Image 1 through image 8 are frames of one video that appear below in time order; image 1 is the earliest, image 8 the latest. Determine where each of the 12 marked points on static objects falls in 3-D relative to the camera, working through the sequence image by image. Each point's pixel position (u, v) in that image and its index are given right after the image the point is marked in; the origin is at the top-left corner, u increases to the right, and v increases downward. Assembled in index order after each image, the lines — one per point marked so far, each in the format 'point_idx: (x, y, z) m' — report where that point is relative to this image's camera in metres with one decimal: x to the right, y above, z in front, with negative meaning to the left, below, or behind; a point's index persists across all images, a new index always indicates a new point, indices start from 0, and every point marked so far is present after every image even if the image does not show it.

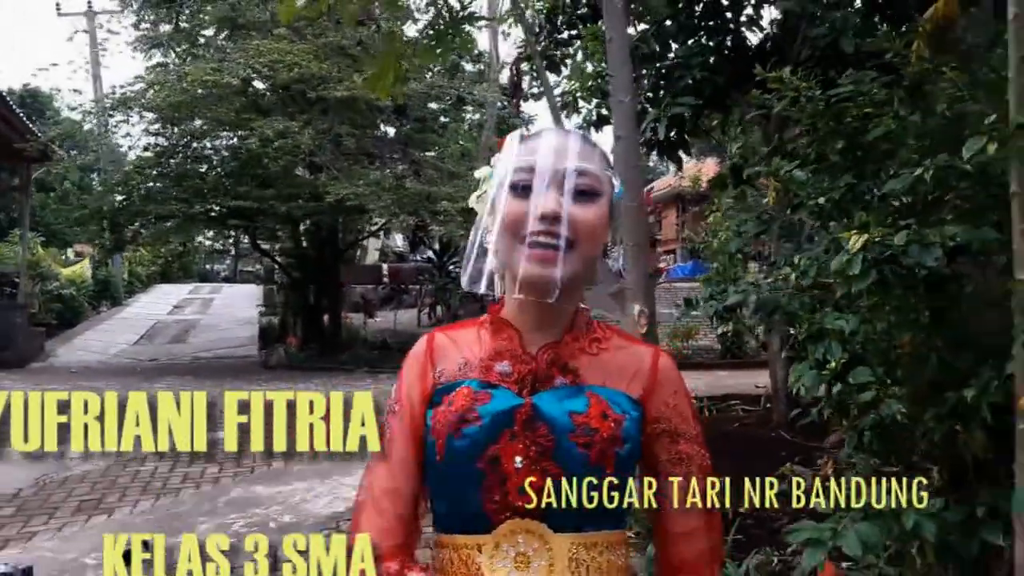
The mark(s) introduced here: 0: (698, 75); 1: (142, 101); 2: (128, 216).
0: (+1.0, +1.1, +4.5) m
1: (-4.4, +2.2, +10.3) m
2: (-4.7, +0.9, +10.6) m
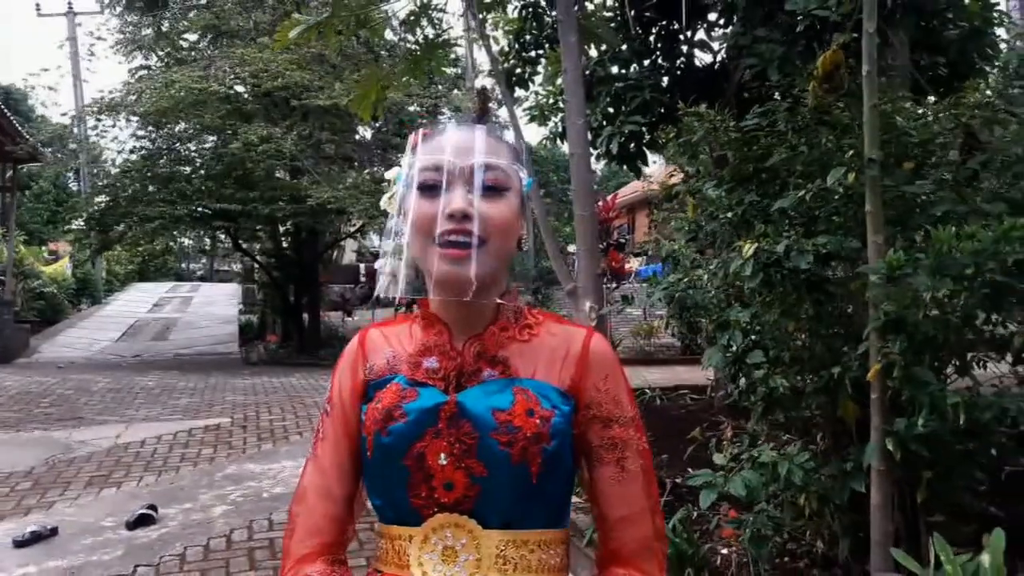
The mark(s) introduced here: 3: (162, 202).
0: (+0.8, +1.1, +5.1) m
1: (-4.7, +2.2, +10.7) m
2: (-5.0, +0.9, +10.9) m
3: (-4.3, +1.1, +10.8) m
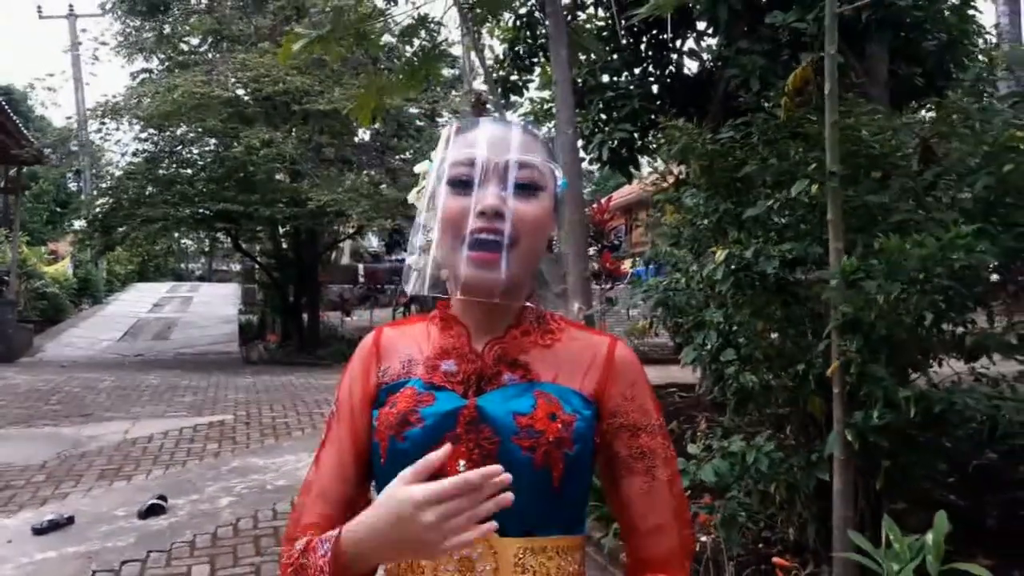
0: (+0.8, +1.1, +5.3) m
1: (-4.8, +2.2, +10.9) m
2: (-5.1, +0.9, +11.1) m
3: (-4.4, +1.1, +11.0) m
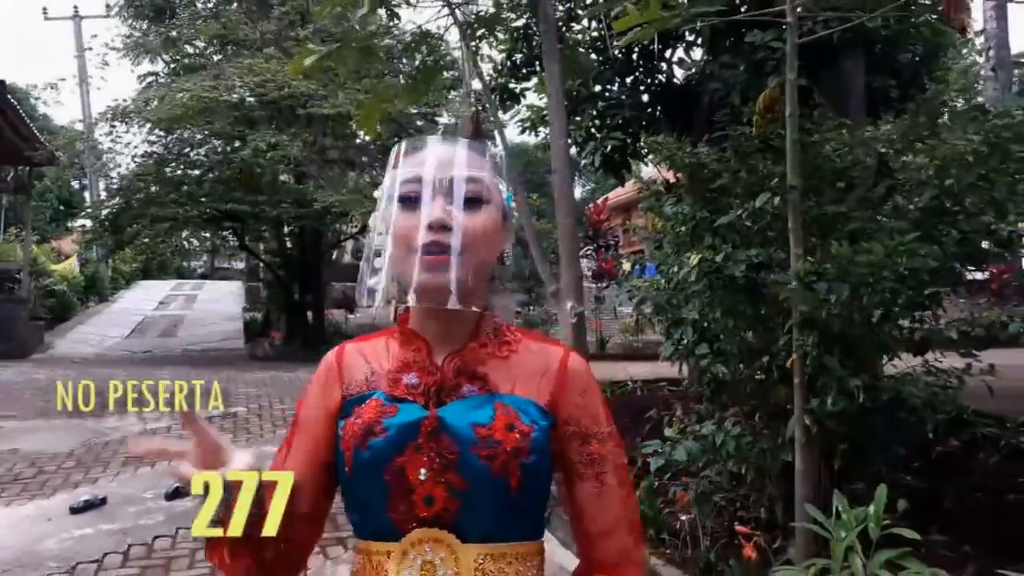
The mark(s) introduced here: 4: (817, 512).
0: (+0.8, +1.1, +5.6) m
1: (-4.8, +2.3, +11.2) m
2: (-5.1, +0.9, +11.4) m
3: (-4.4, +1.1, +11.3) m
4: (+1.0, -0.7, +2.8) m
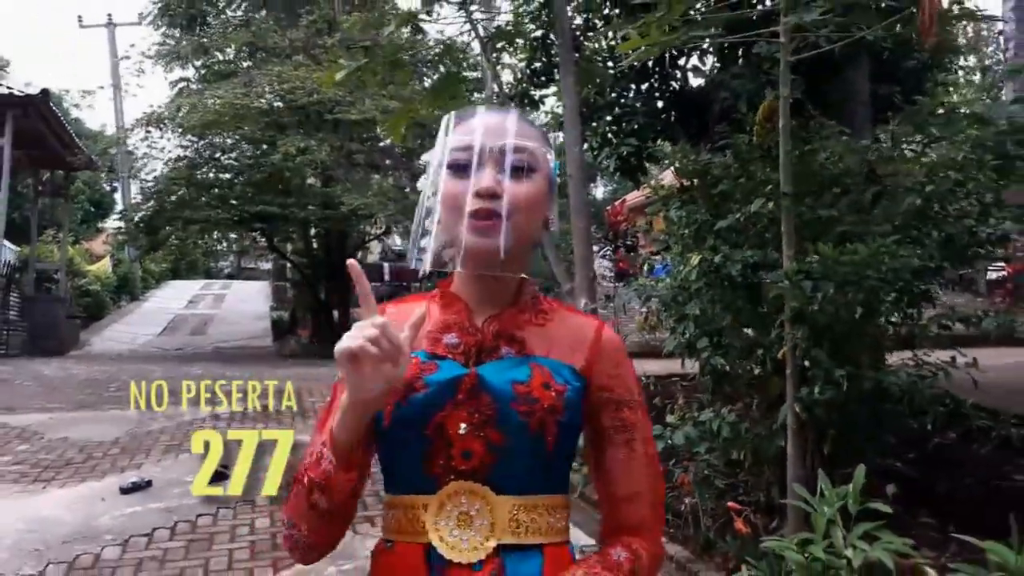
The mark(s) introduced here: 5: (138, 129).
0: (+0.9, +1.1, +5.8) m
1: (-4.5, +2.3, +11.6) m
2: (-4.8, +0.9, +11.8) m
3: (-4.1, +1.1, +11.7) m
4: (+1.0, -0.7, +3.0) m
5: (-5.2, +2.2, +12.0) m
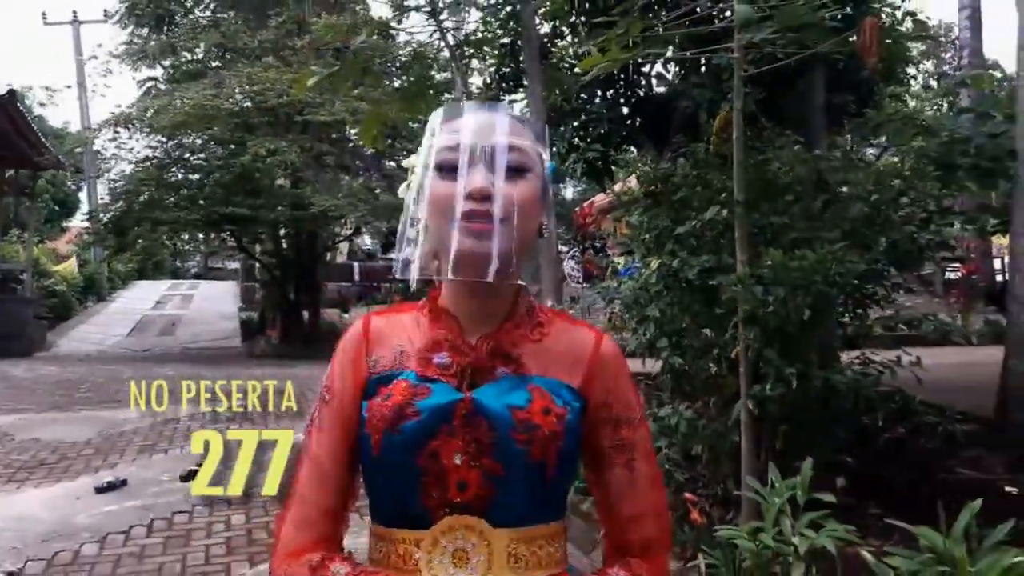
0: (+0.7, +1.1, +6.0) m
1: (-5.0, +2.3, +11.6) m
2: (-5.2, +0.9, +11.8) m
3: (-4.6, +1.1, +11.7) m
4: (+0.9, -0.7, +3.2) m
5: (-5.7, +2.2, +12.0) m
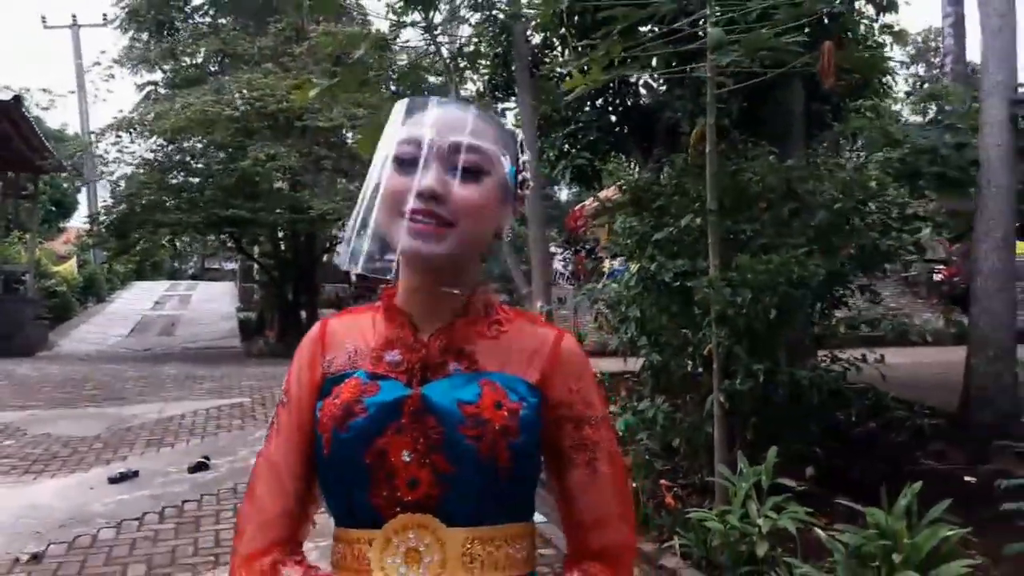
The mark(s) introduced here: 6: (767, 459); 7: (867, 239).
0: (+0.6, +1.1, +6.3) m
1: (-5.0, +2.2, +11.8) m
2: (-5.3, +0.9, +12.1) m
3: (-4.6, +1.1, +11.9) m
4: (+0.9, -0.7, +3.5) m
5: (-5.7, +2.2, +12.2) m
6: (+1.0, -0.7, +3.3) m
7: (+1.6, +0.2, +3.9) m
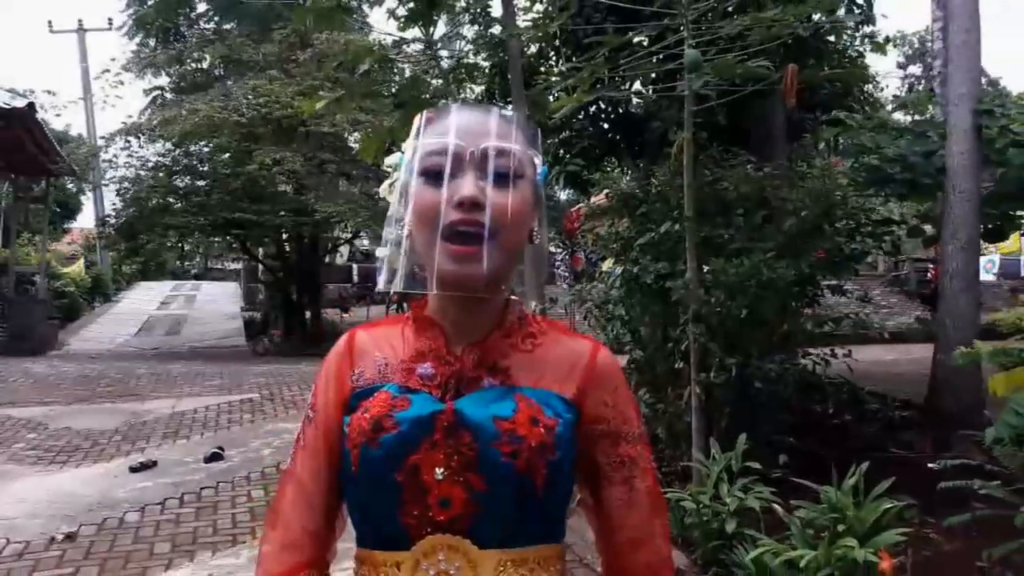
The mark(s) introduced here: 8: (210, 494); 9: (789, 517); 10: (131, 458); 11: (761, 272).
0: (+0.6, +1.1, +6.6) m
1: (-5.1, +2.2, +12.2) m
2: (-5.3, +0.9, +12.4) m
3: (-4.7, +1.1, +12.2) m
4: (+0.8, -0.7, +3.8) m
5: (-5.8, +2.2, +12.5) m
6: (+0.9, -0.7, +3.6) m
7: (+1.6, +0.2, +4.2) m
8: (-1.6, -1.1, +4.5) m
9: (+1.0, -0.8, +3.0) m
10: (-2.3, -1.0, +5.2) m
11: (+1.1, +0.1, +3.8) m
